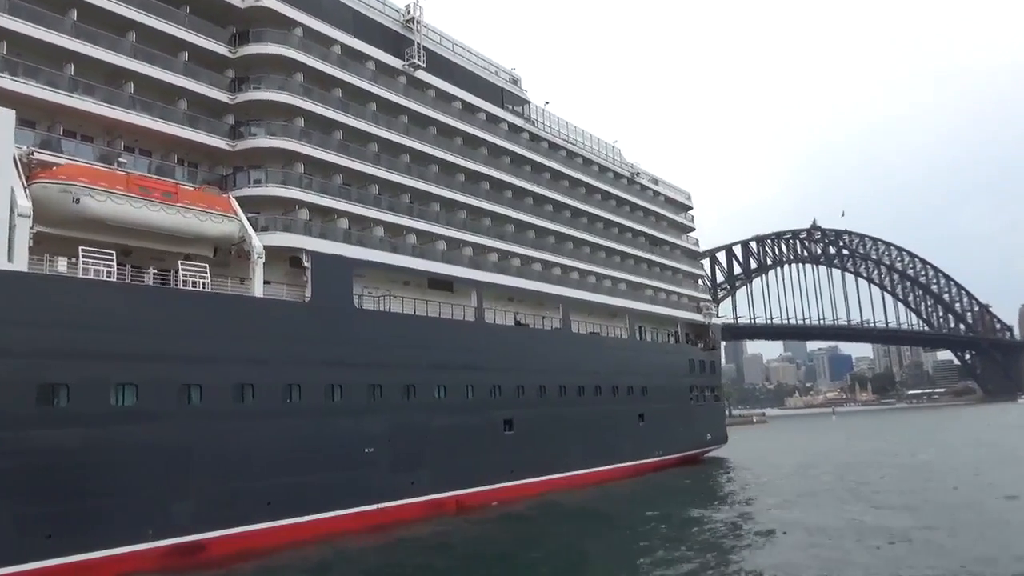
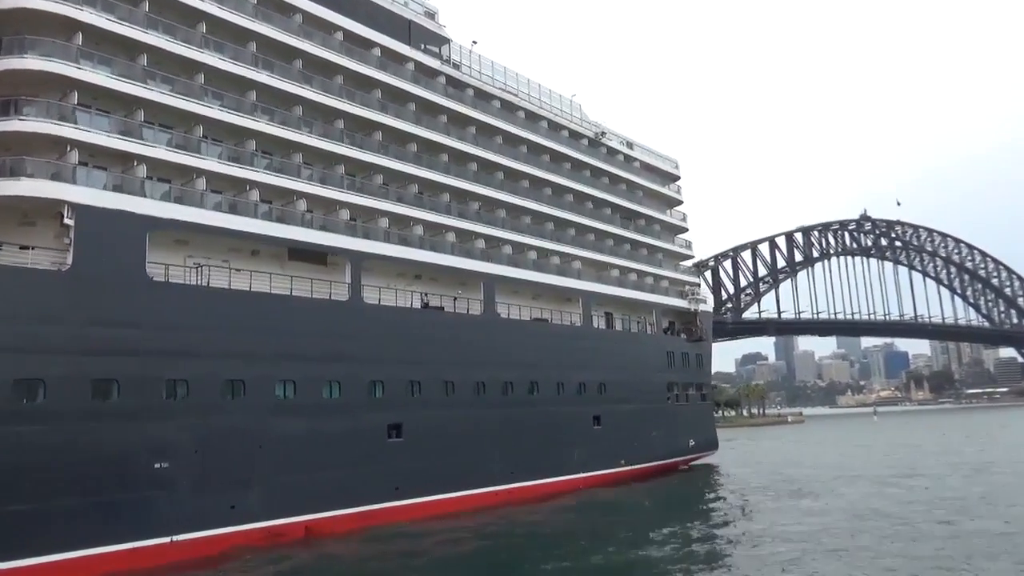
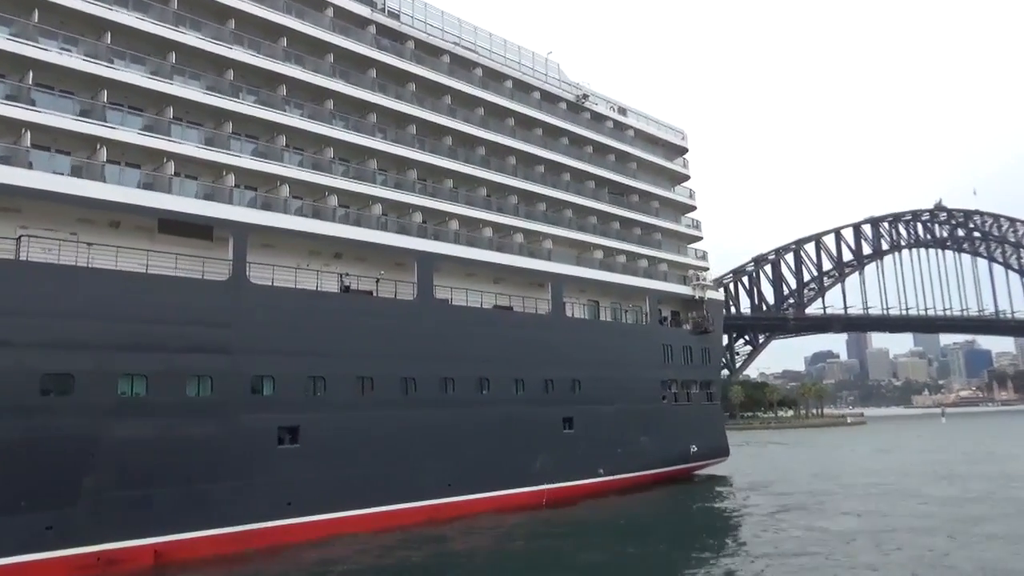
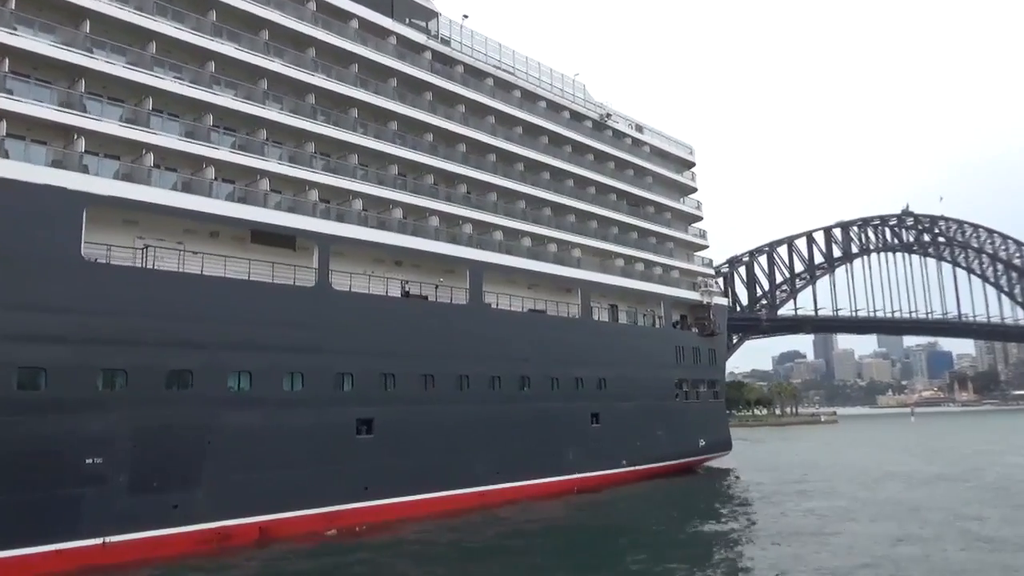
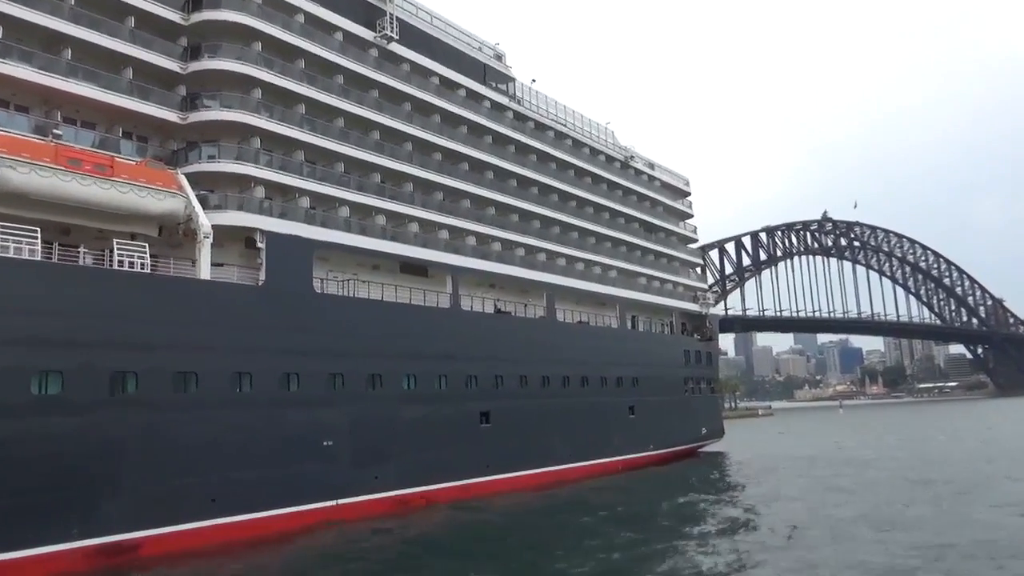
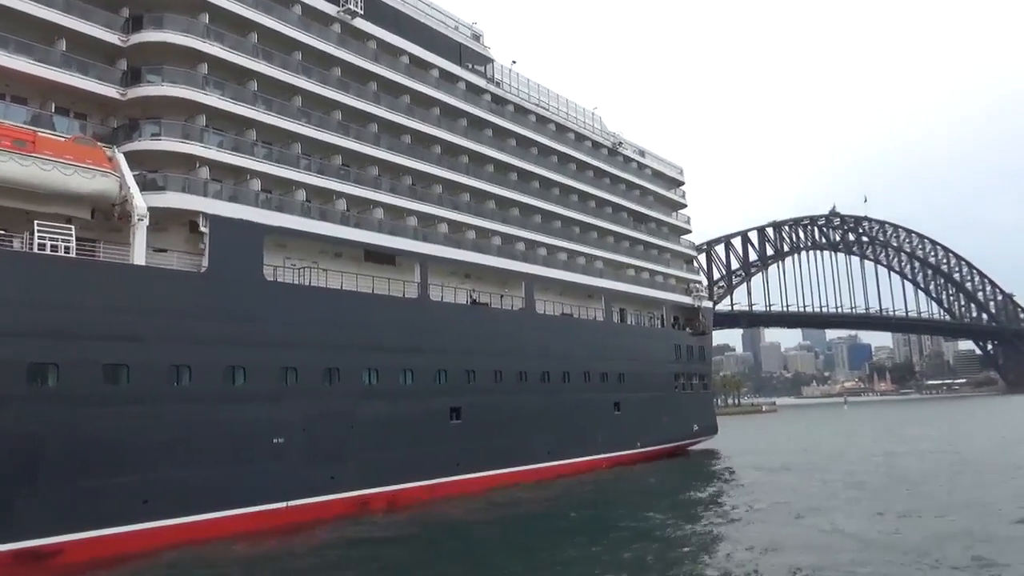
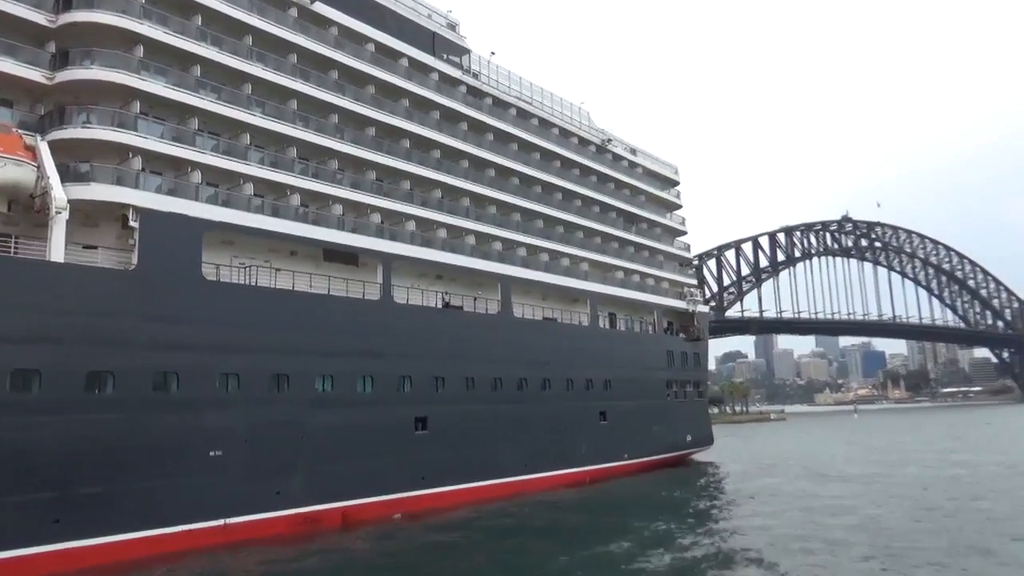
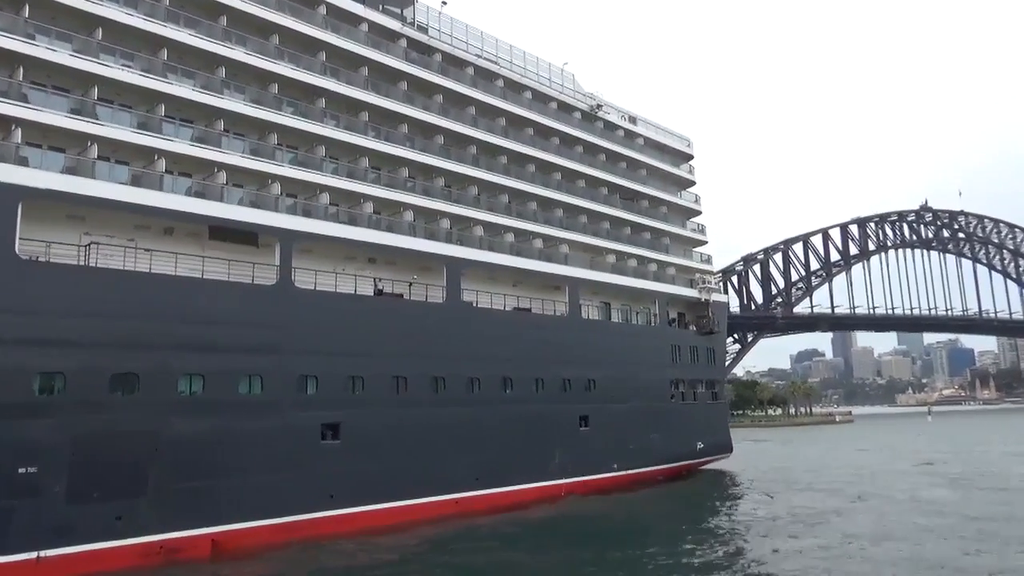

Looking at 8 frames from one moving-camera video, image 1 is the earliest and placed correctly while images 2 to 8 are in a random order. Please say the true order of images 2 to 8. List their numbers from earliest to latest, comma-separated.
5, 6, 7, 2, 4, 8, 3
